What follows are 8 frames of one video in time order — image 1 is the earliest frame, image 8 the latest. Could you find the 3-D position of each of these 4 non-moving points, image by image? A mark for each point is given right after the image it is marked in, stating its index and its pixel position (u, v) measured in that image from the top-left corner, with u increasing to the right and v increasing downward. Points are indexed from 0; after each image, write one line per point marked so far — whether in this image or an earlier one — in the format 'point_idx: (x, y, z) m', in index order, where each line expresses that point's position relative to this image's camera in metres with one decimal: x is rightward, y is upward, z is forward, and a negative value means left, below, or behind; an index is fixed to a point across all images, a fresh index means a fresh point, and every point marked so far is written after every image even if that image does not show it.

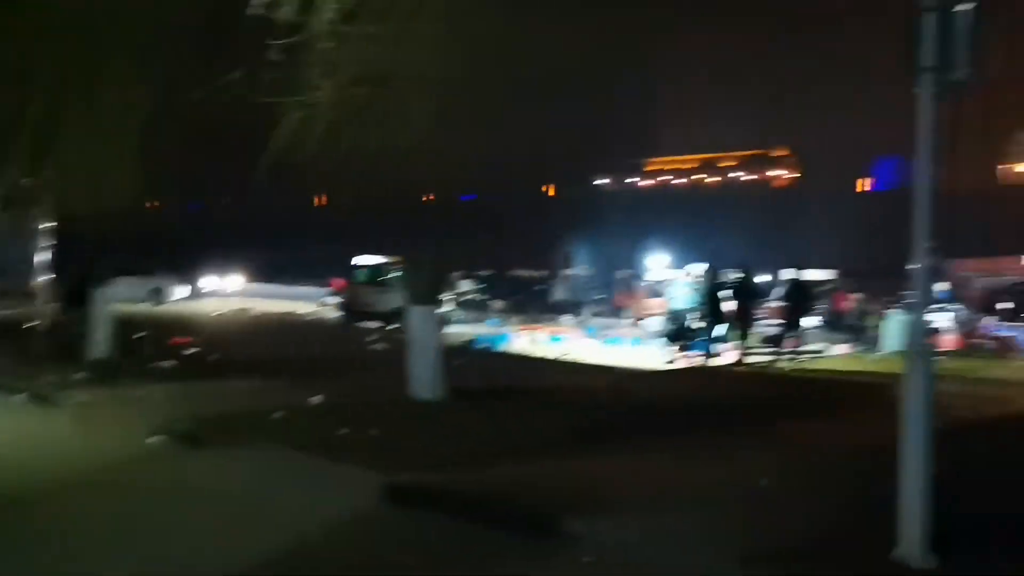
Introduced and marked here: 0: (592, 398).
0: (+1.0, -1.4, +12.2) m
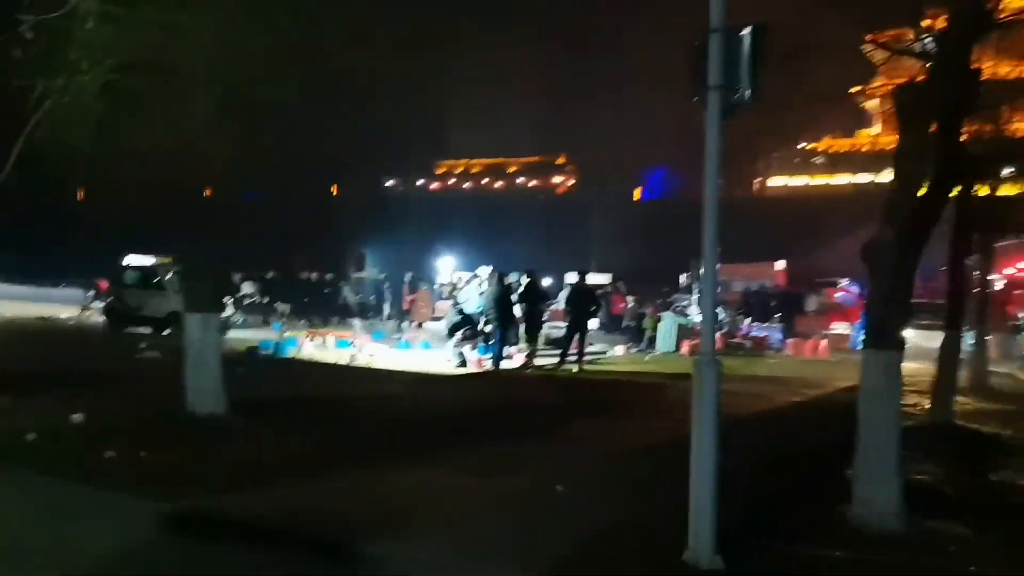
0: (-1.6, -1.4, +11.9) m
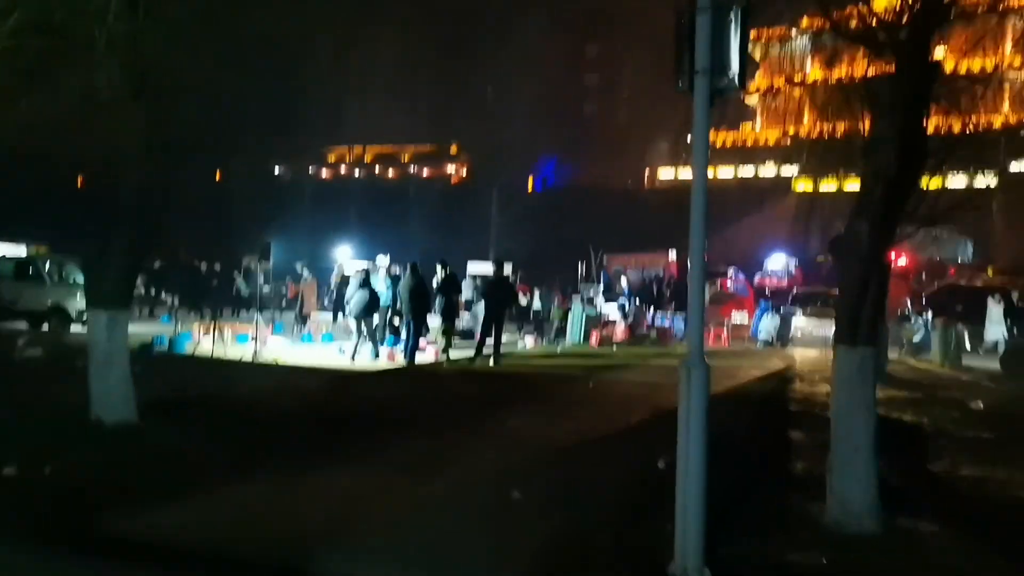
0: (-2.5, -1.4, +11.3) m
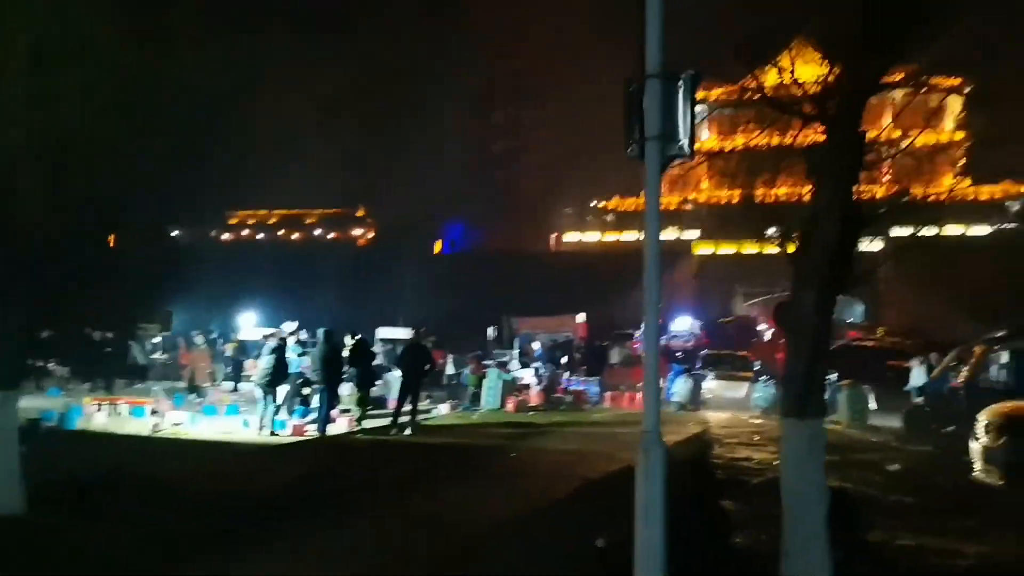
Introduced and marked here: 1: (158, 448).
0: (-3.4, -2.1, +10.6) m
1: (-4.7, -2.2, +13.3) m
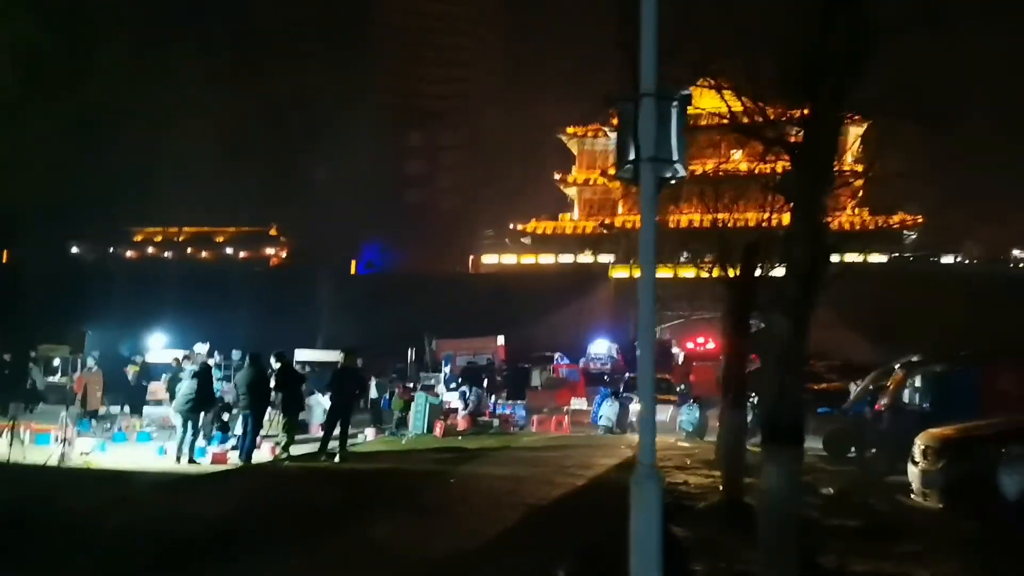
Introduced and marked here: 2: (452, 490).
0: (-4.0, -2.3, +10.0) m
1: (-5.6, -2.4, +12.5) m
2: (-0.8, -2.5, +12.1) m
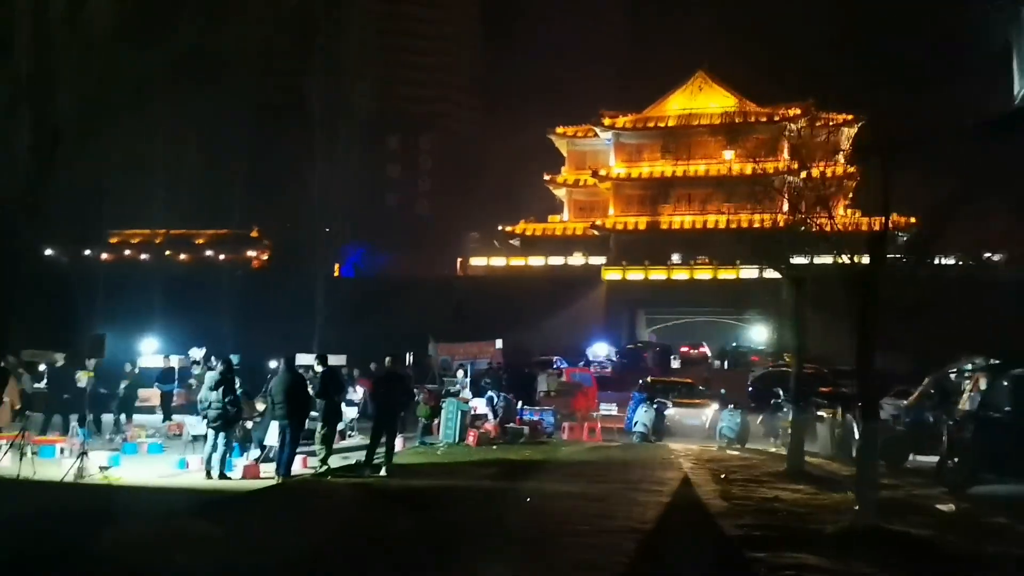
0: (-3.0, -2.3, +8.5) m
1: (-4.6, -2.4, +11.0) m
2: (+0.2, -2.5, +10.8) m
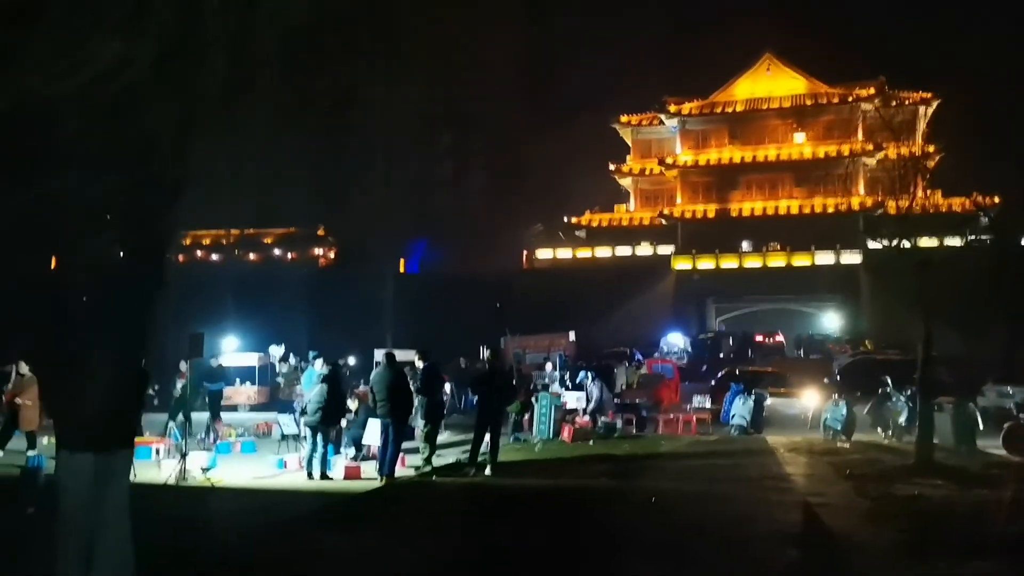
0: (-1.8, -2.2, +8.0) m
1: (-3.3, -2.3, +10.6) m
2: (+1.5, -2.3, +10.1) m
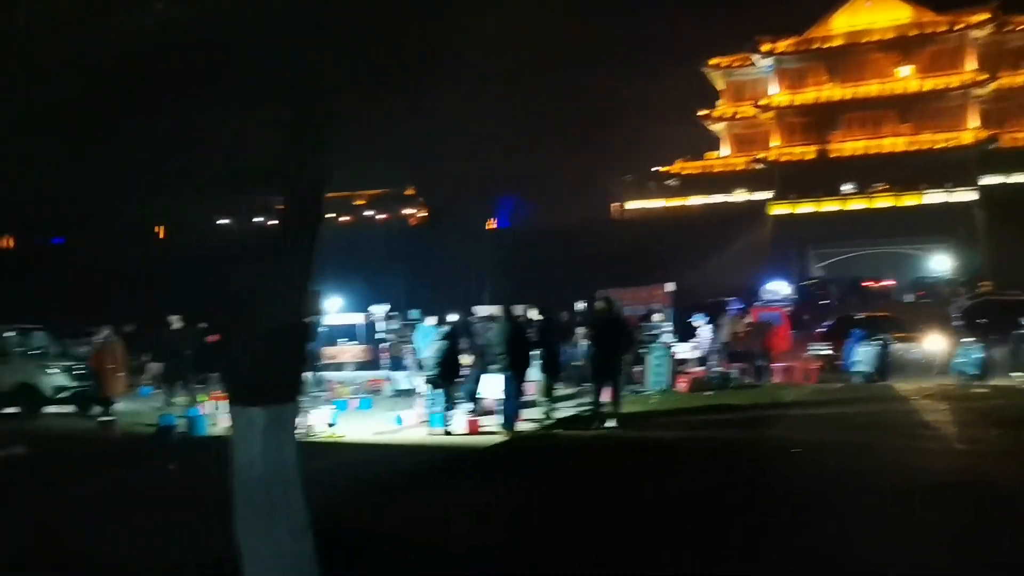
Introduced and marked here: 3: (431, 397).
0: (-0.6, -1.8, +7.7) m
1: (-1.9, -1.9, +10.5) m
2: (+2.8, -1.7, +9.5) m
3: (-1.1, -1.5, +13.1) m
